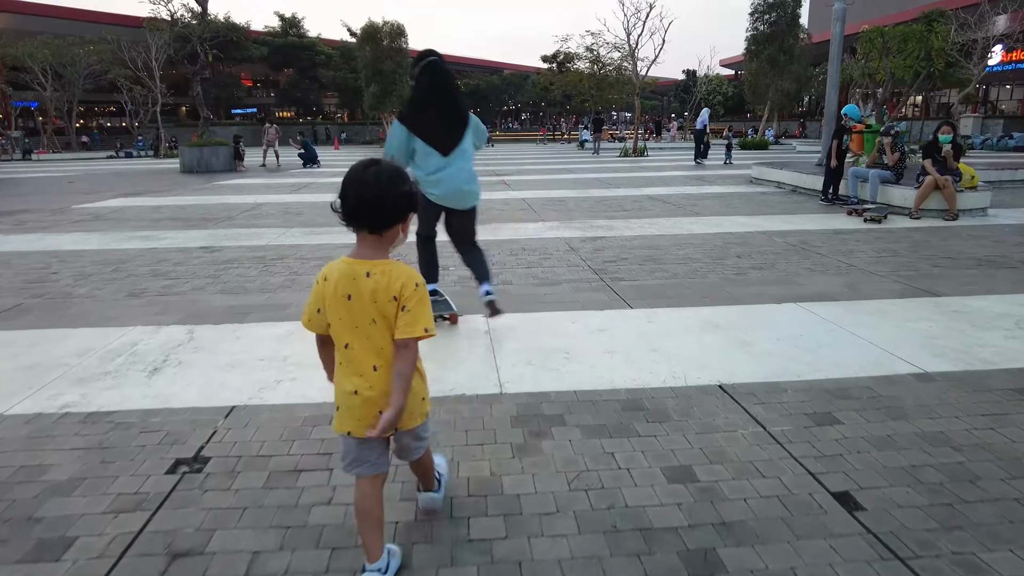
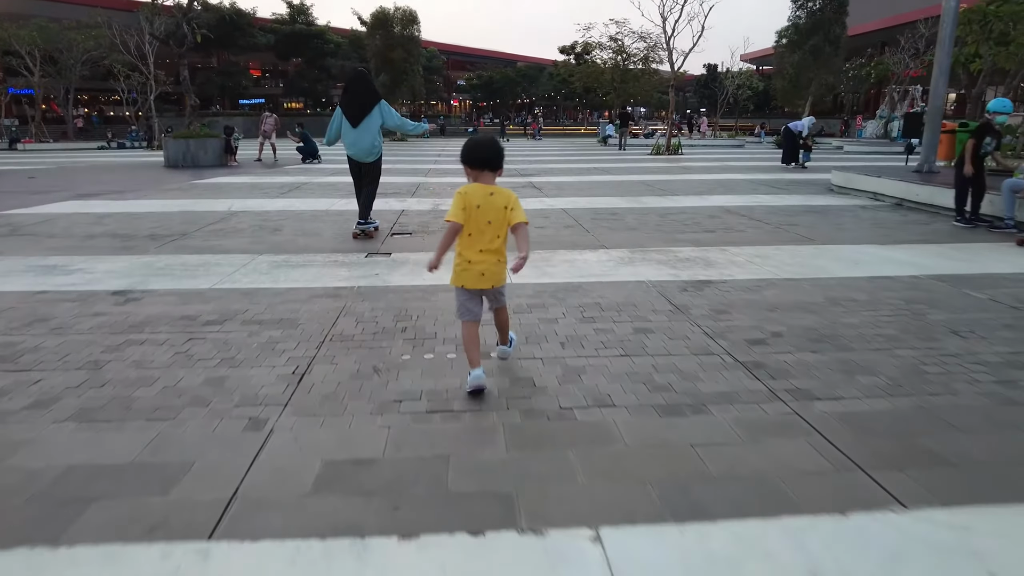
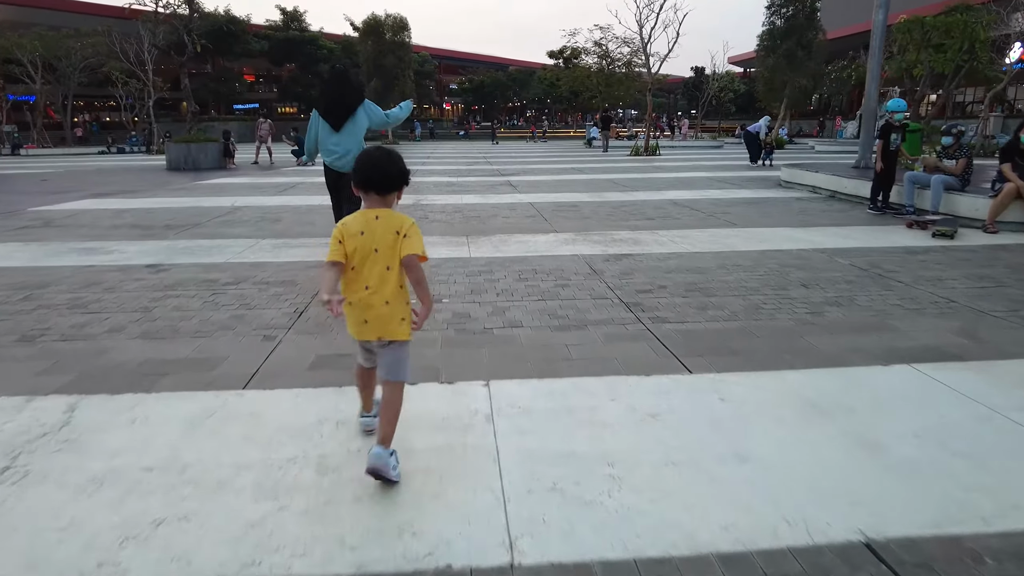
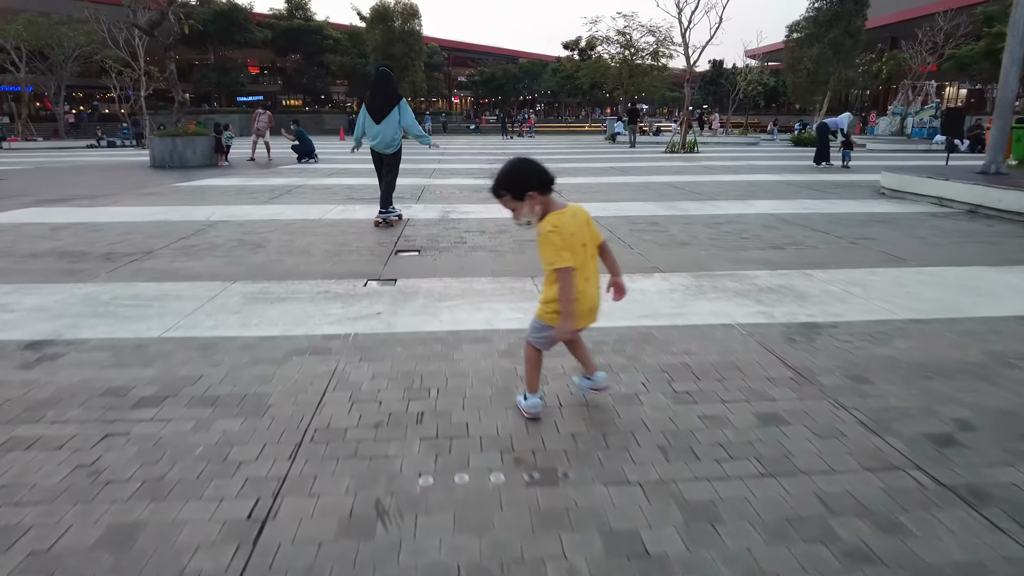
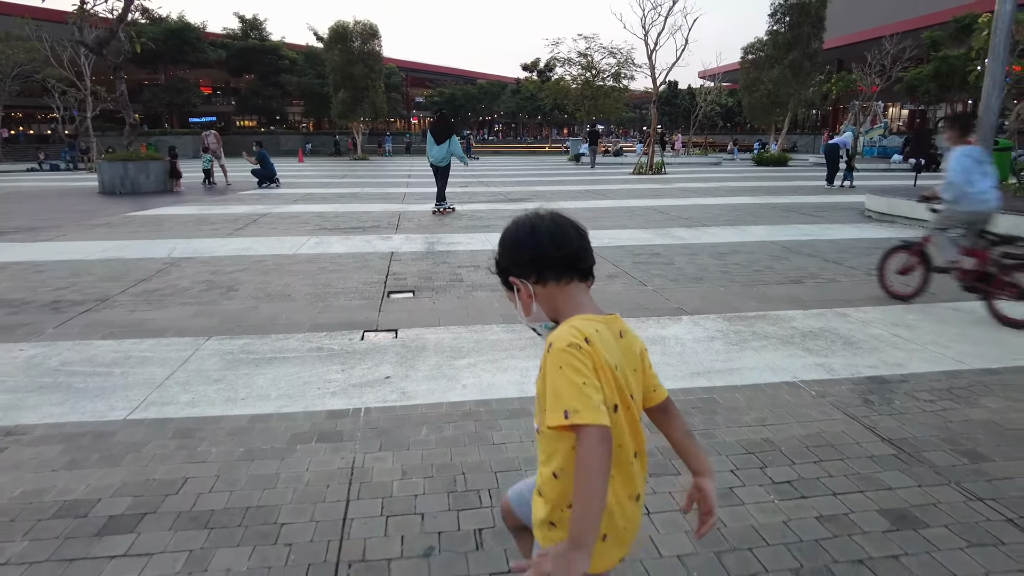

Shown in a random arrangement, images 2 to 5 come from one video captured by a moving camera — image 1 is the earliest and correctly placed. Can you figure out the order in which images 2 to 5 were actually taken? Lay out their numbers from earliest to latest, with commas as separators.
3, 2, 4, 5
